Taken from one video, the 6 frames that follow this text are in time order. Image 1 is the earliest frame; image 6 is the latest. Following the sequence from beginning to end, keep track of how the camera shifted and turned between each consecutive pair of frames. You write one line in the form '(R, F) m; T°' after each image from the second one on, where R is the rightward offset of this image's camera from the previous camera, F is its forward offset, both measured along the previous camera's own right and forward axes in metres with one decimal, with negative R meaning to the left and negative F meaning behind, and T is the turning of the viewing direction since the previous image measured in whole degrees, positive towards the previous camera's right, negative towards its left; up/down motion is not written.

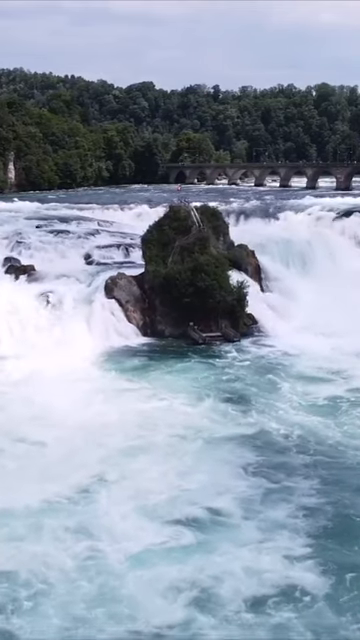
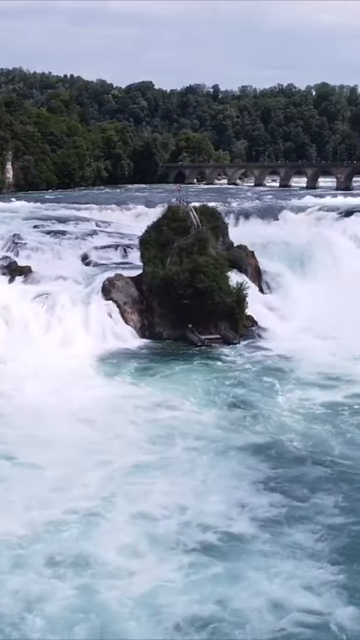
(0.0, +0.4) m; 0°
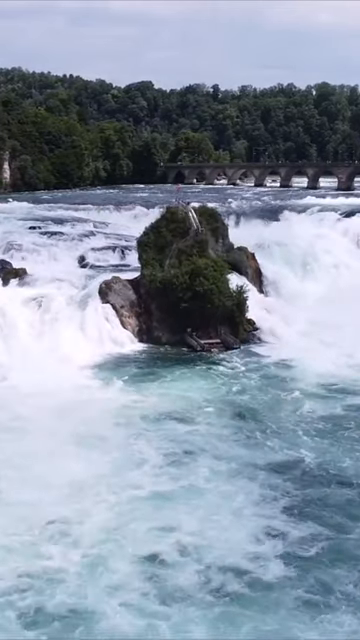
(0.0, +0.7) m; 0°
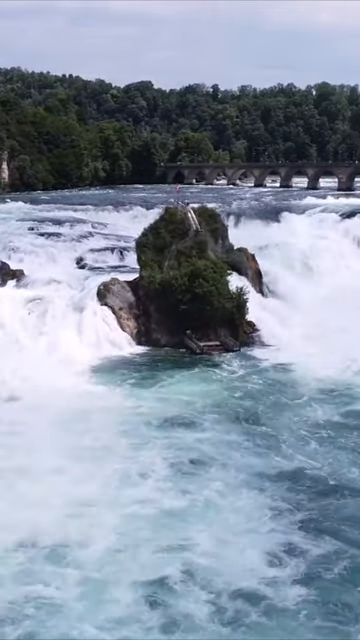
(0.0, +0.3) m; 0°
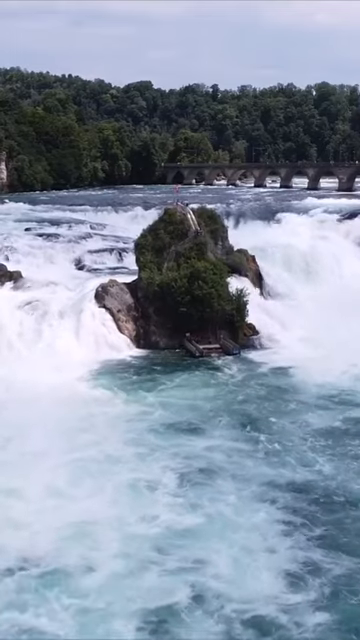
(0.0, +0.4) m; 0°
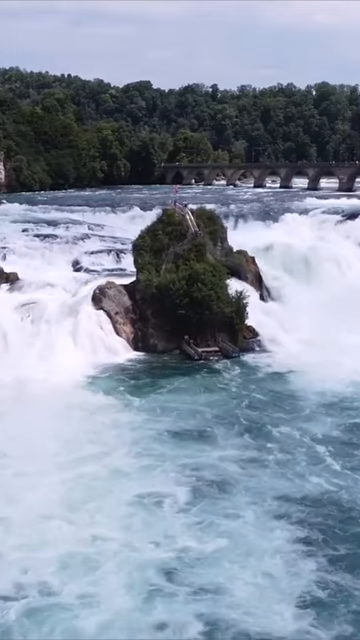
(0.0, +0.4) m; 0°
